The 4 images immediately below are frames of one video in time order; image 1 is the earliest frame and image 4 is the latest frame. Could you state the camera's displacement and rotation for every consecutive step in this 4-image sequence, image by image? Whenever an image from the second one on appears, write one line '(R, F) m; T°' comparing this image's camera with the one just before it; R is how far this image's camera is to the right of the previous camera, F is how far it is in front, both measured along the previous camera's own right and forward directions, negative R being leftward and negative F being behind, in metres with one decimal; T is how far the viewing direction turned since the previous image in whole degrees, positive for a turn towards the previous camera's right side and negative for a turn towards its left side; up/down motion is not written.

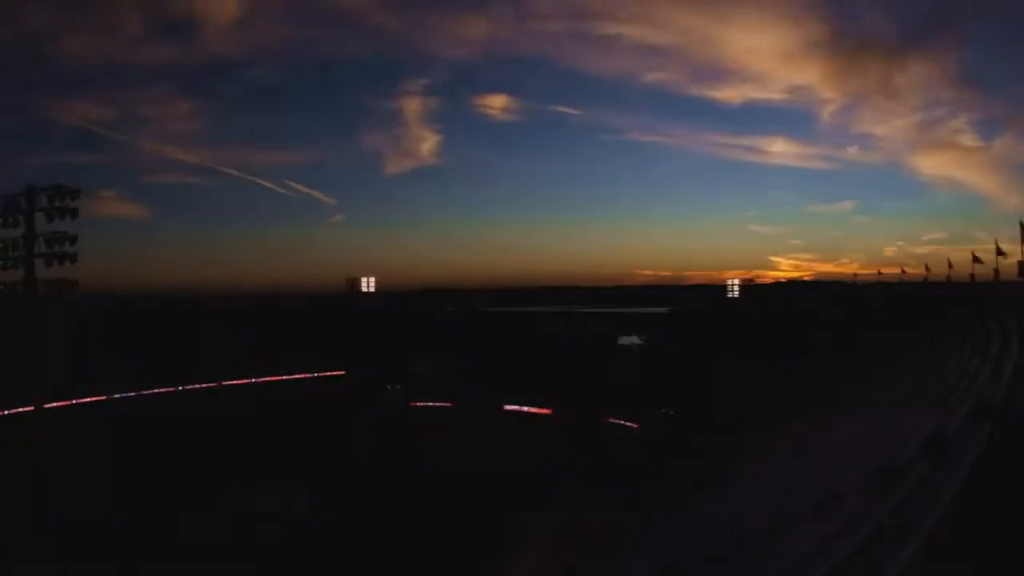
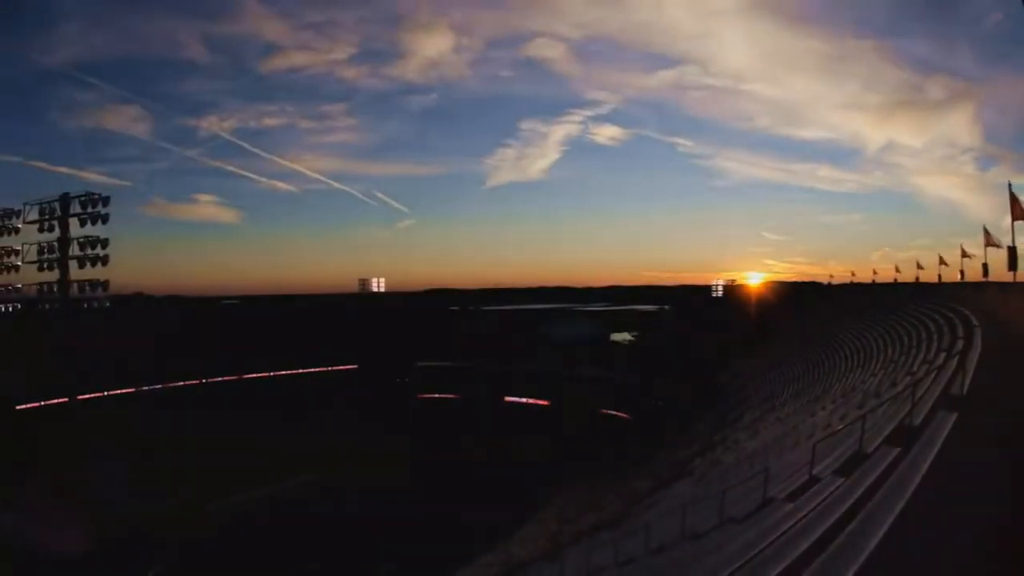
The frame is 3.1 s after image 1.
(+0.1, -1.3) m; 0°
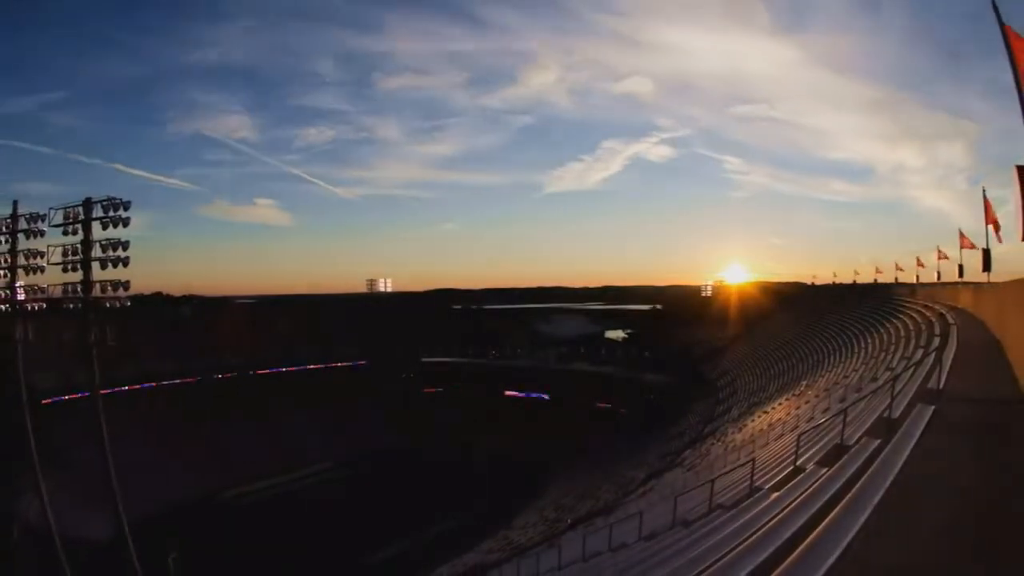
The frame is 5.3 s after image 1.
(+0.1, -1.0) m; 0°
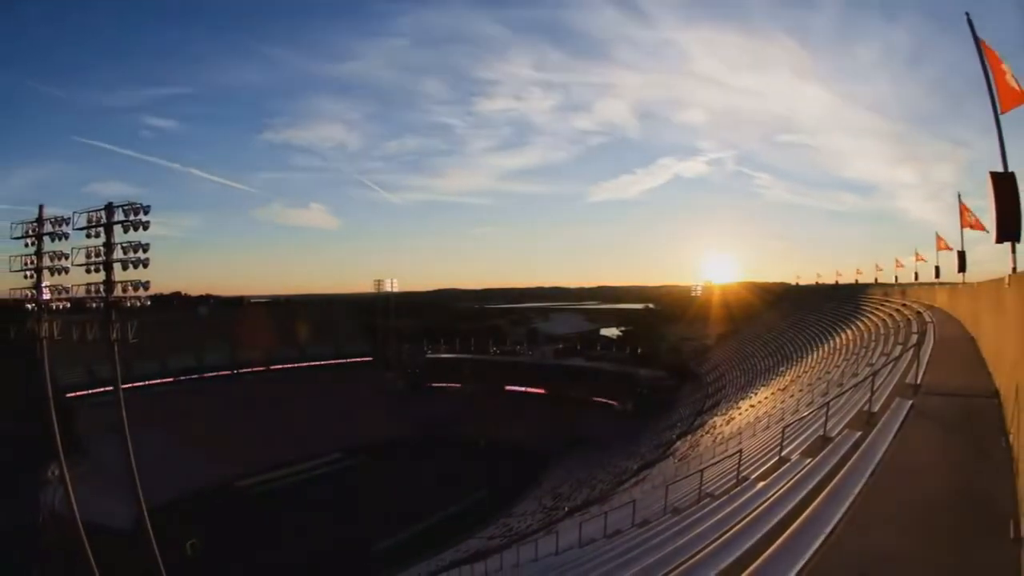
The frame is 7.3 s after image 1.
(+0.1, -1.1) m; 0°
